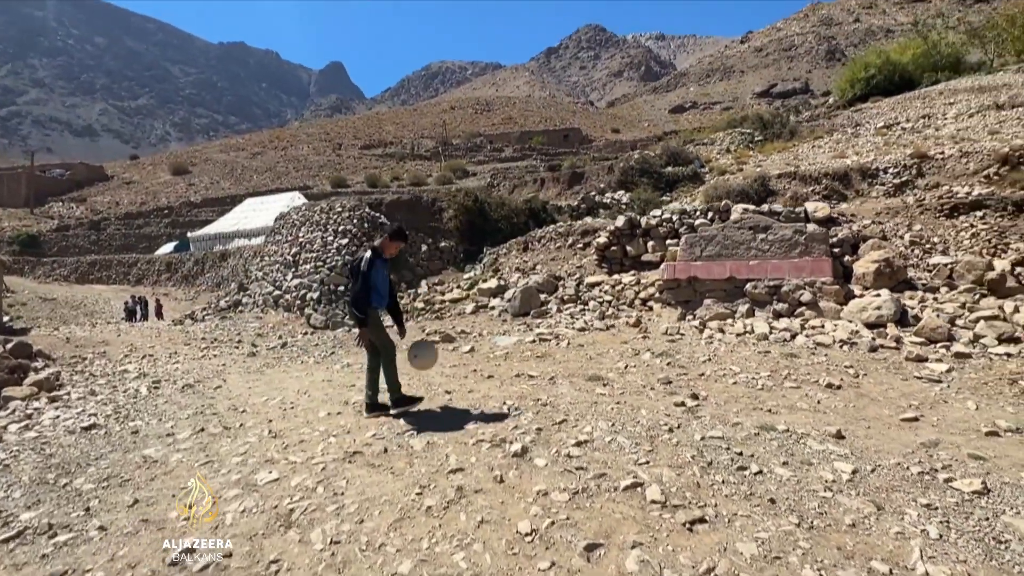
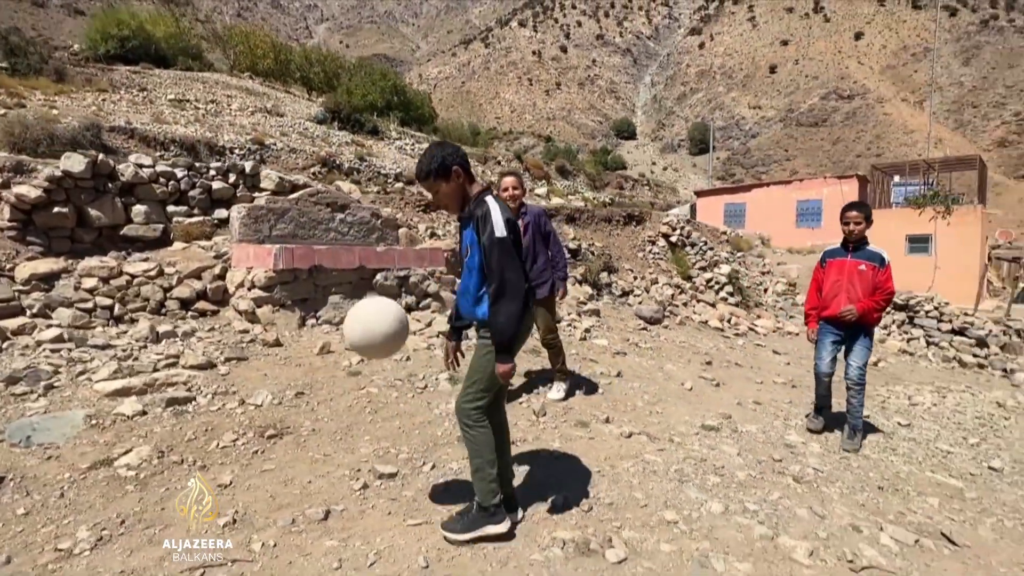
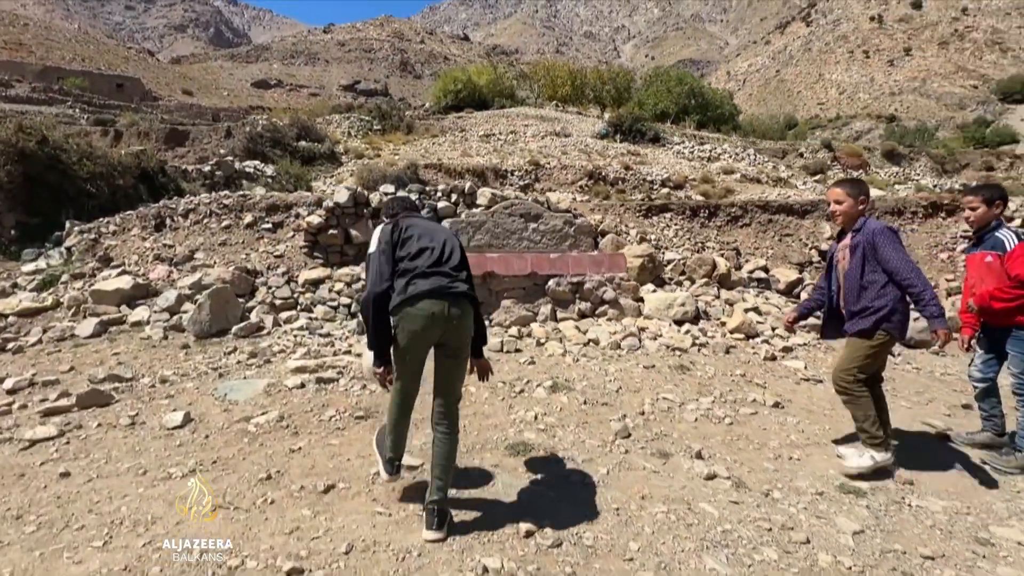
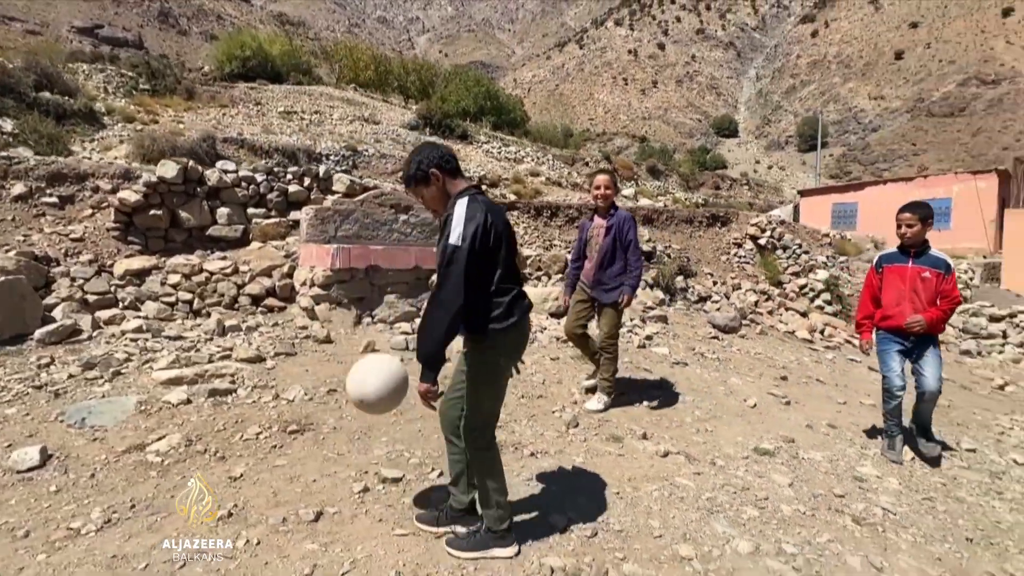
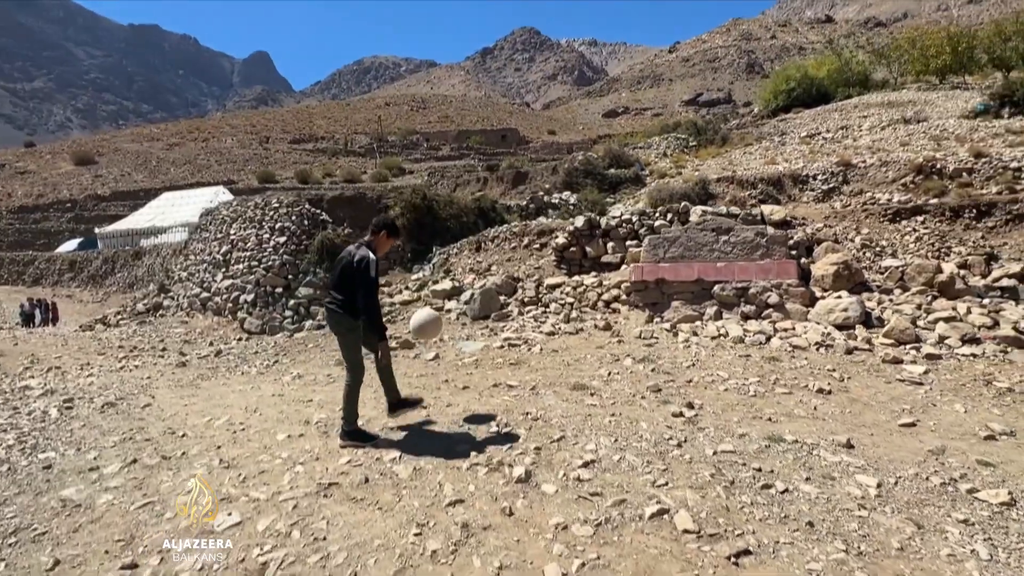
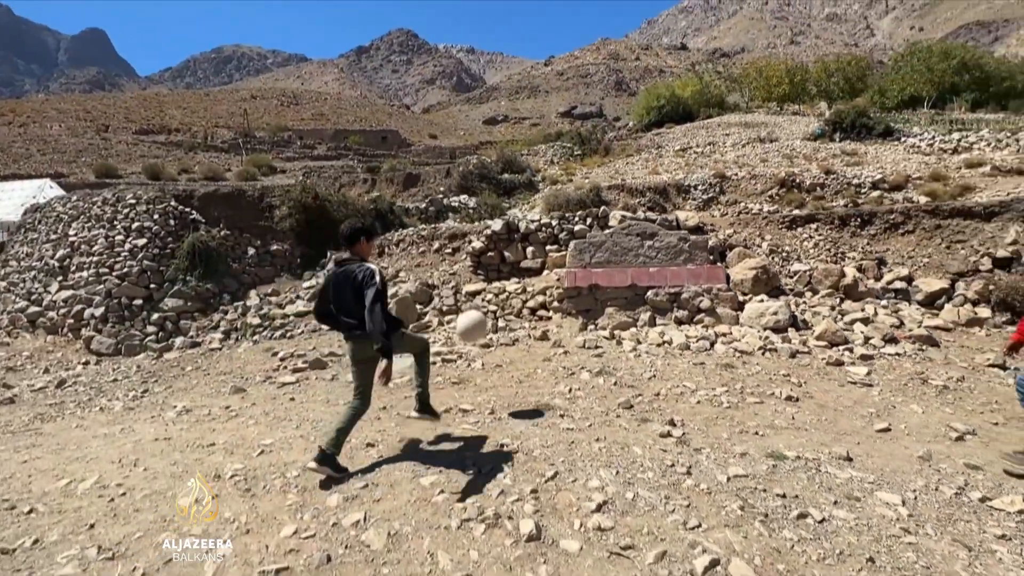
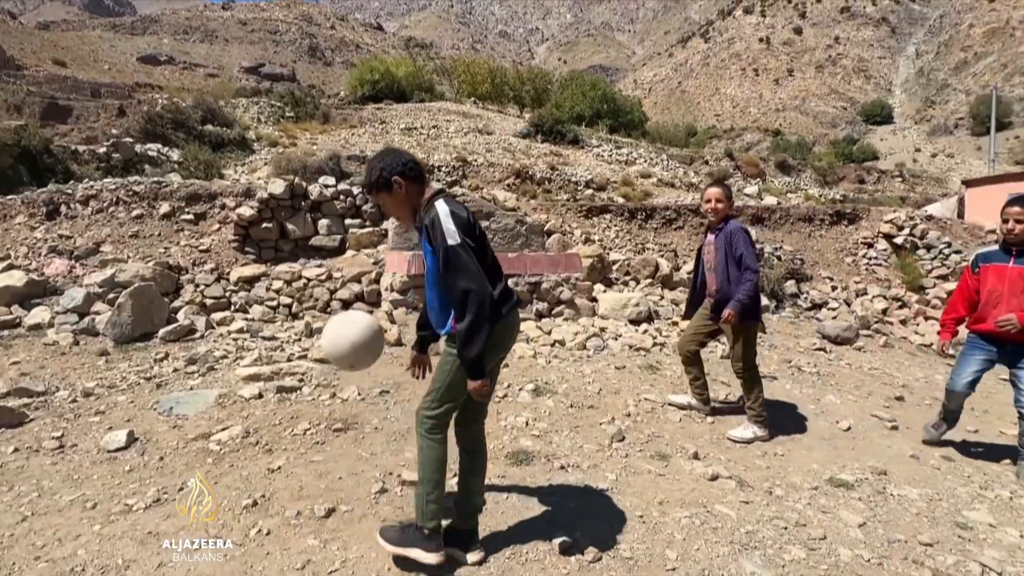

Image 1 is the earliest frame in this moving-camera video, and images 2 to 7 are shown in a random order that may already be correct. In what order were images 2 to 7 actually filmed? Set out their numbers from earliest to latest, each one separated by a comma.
5, 6, 3, 7, 4, 2
